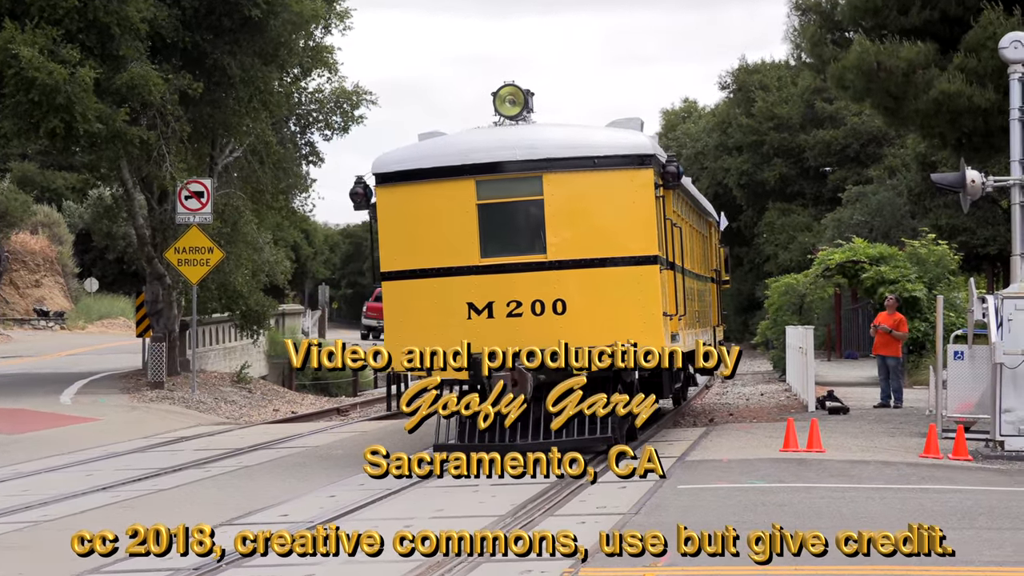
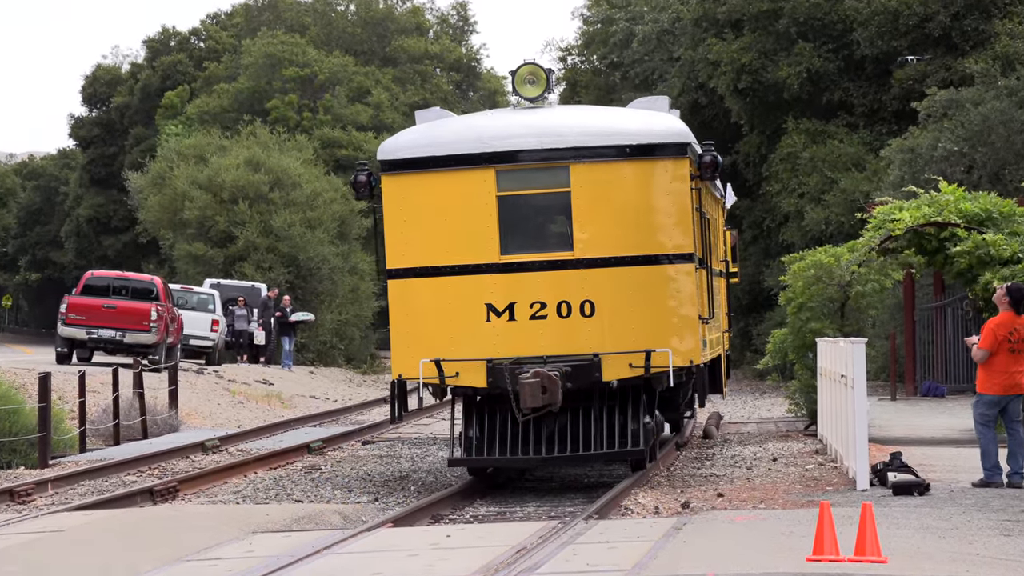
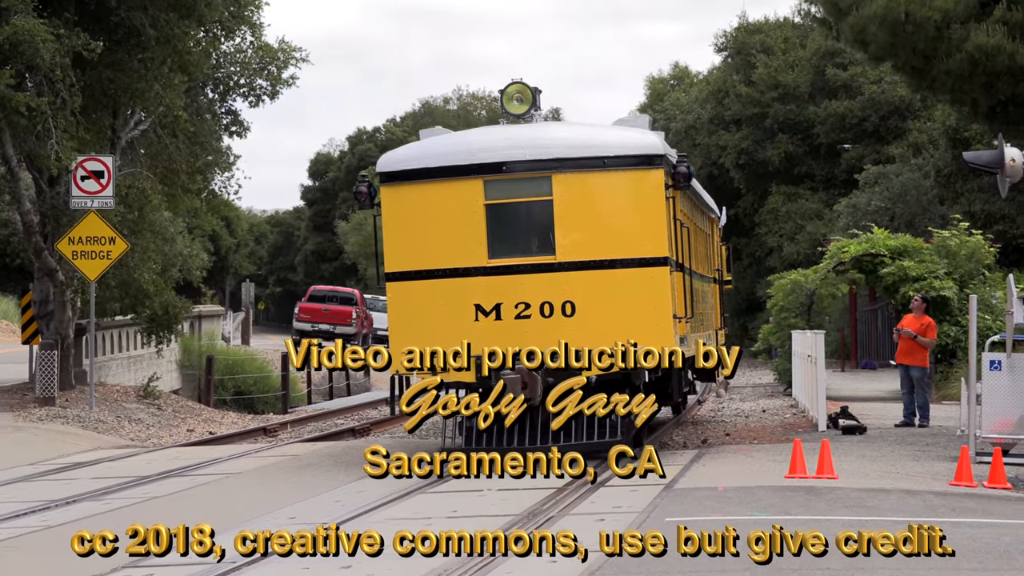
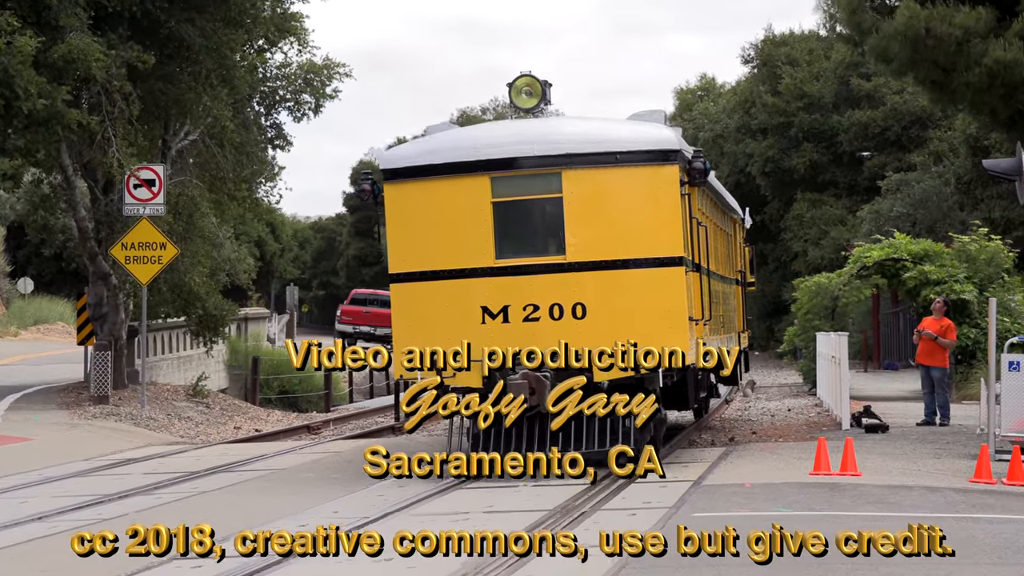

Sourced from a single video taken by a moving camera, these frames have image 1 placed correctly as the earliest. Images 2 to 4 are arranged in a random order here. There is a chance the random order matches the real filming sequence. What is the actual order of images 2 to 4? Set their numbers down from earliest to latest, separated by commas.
4, 3, 2
